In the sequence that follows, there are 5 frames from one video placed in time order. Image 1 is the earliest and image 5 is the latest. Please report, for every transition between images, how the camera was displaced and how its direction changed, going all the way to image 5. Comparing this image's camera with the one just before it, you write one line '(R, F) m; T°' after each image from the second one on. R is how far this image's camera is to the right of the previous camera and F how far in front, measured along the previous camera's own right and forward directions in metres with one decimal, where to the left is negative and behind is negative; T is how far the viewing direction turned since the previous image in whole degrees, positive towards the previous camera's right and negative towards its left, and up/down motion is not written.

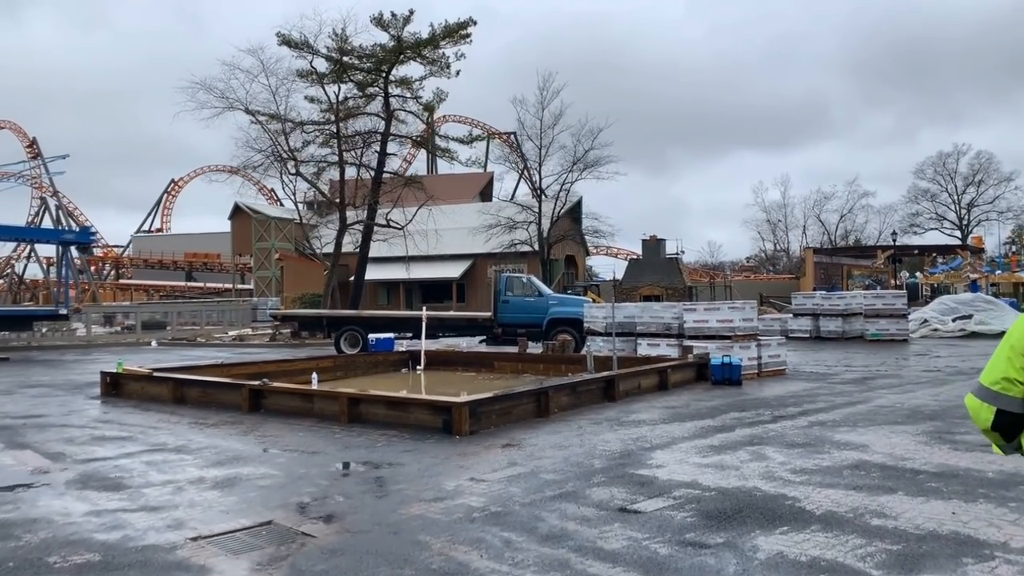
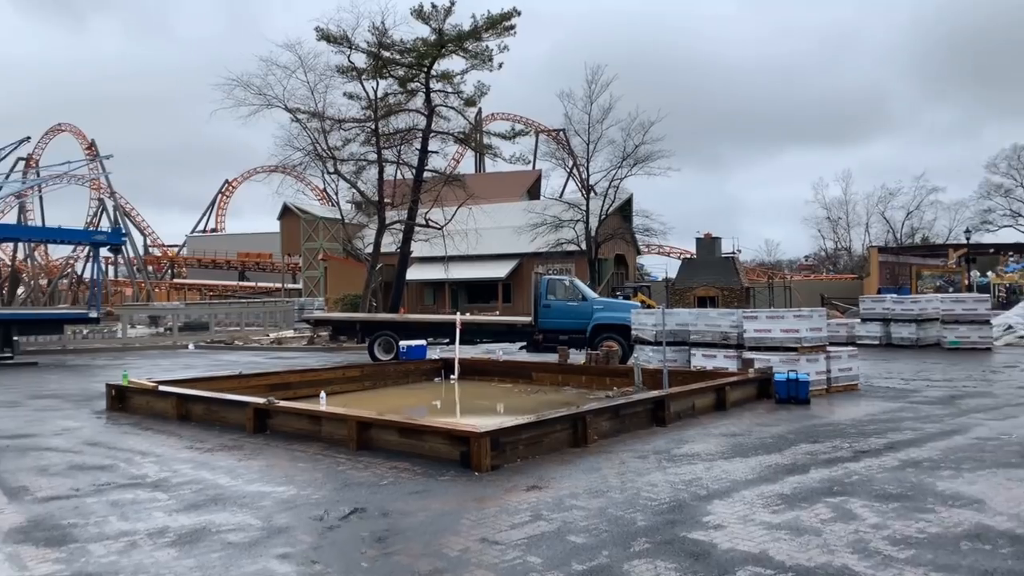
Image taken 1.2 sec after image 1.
(+0.2, +1.3) m; -4°
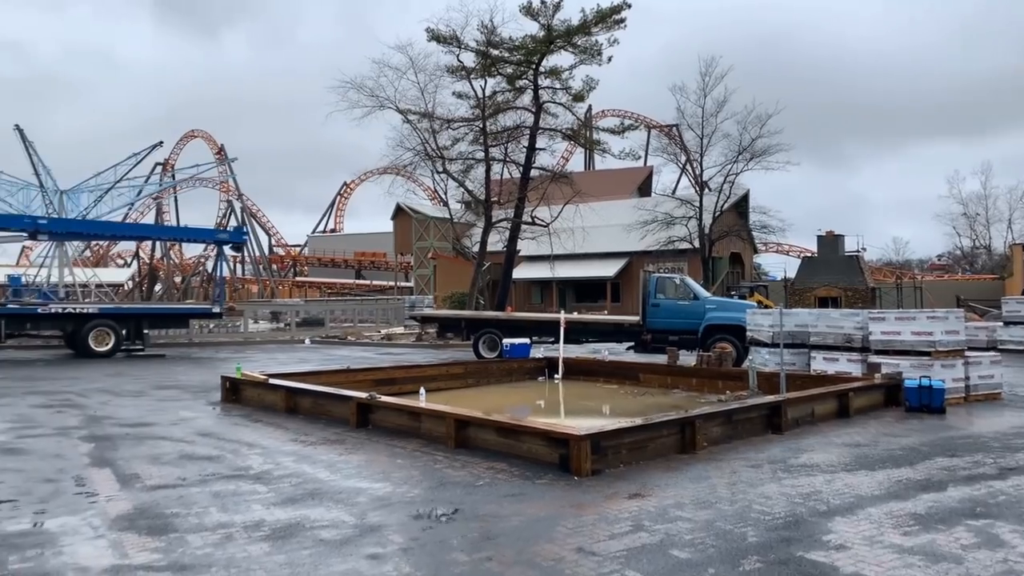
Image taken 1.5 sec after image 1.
(+0.1, +0.3) m; -8°
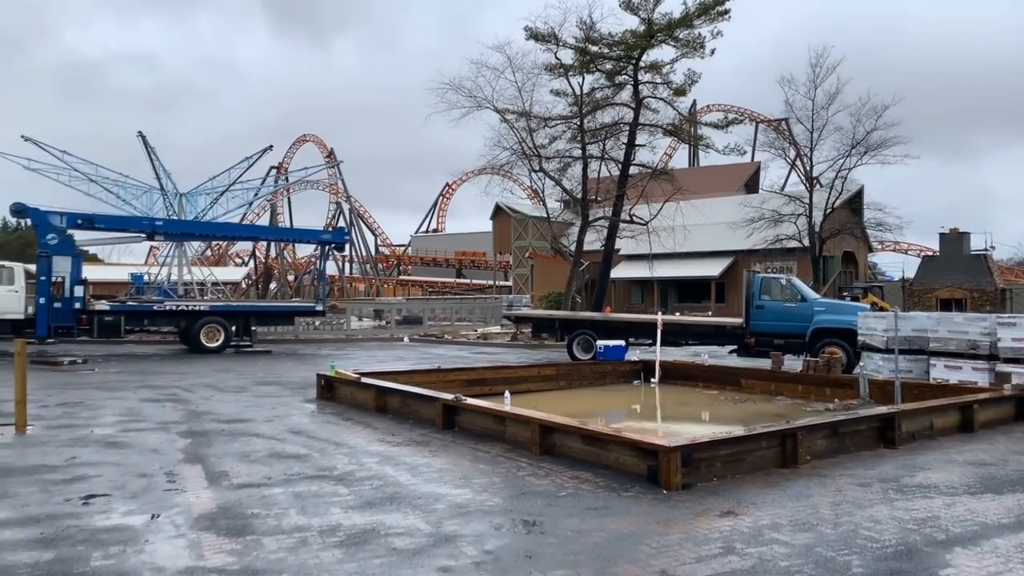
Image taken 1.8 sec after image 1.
(+0.1, +0.3) m; -7°
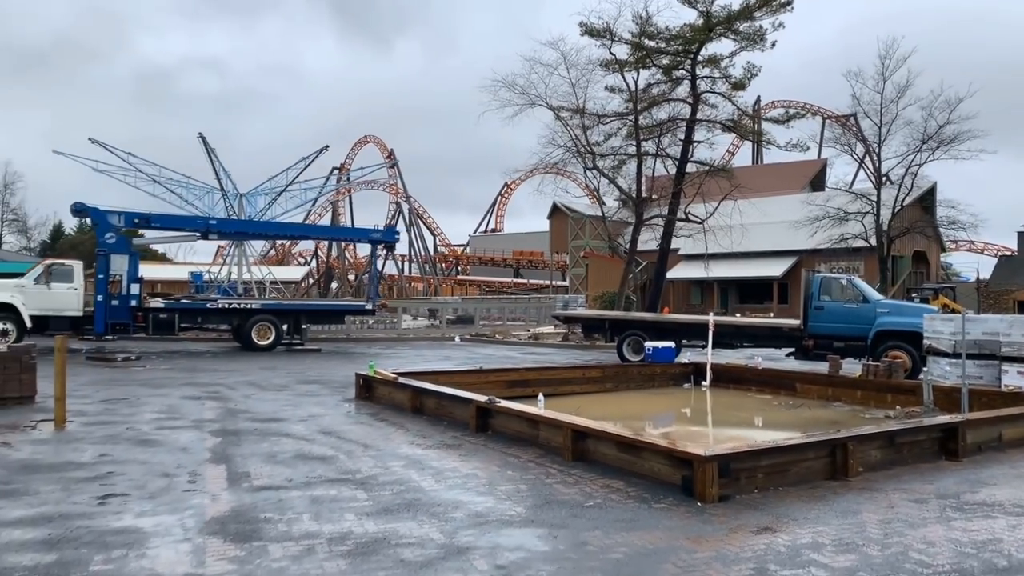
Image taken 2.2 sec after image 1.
(+0.3, +0.3) m; -4°
